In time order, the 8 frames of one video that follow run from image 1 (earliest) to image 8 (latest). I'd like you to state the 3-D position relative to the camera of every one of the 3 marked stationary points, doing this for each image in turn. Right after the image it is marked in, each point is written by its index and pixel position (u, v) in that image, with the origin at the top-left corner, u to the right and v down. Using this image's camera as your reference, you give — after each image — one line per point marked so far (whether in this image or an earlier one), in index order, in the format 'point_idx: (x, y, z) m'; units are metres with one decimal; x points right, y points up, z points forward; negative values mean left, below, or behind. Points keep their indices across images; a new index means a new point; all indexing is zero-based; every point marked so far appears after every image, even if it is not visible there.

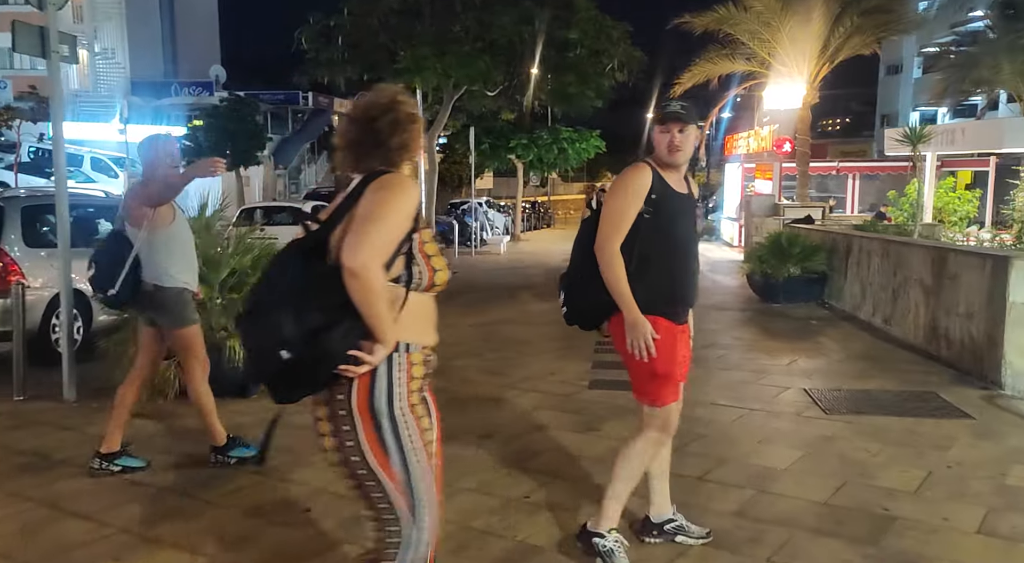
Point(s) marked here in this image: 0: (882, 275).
0: (+4.4, +0.1, +9.9) m
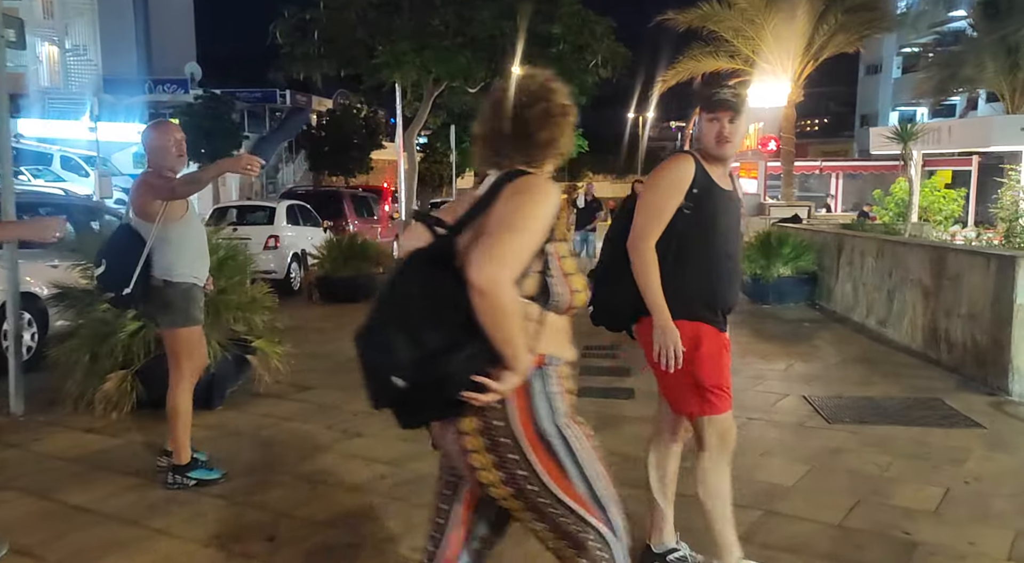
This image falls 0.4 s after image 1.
0: (+4.2, +0.1, +9.6) m
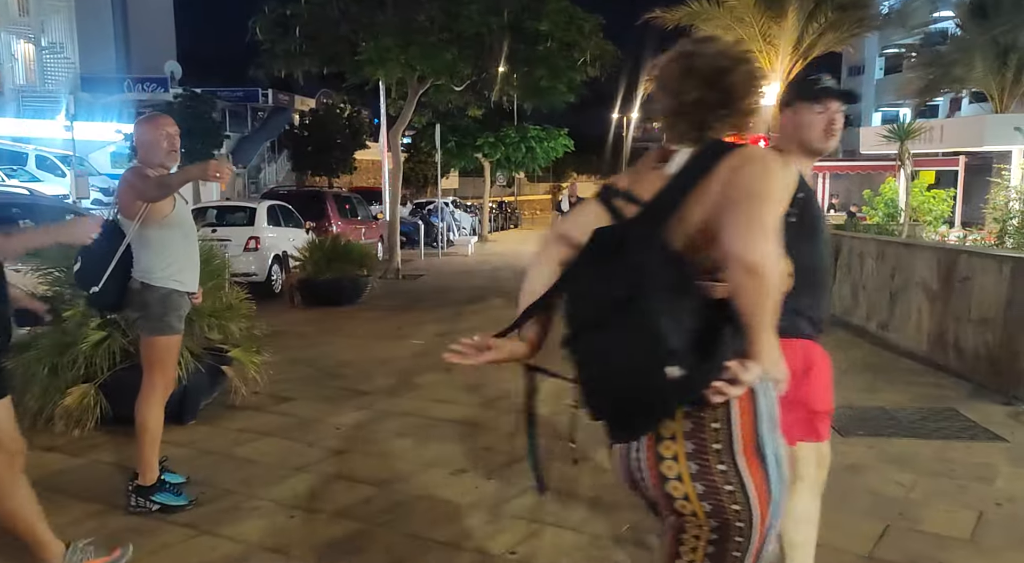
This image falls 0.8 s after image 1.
0: (+4.1, 0.0, +9.3) m
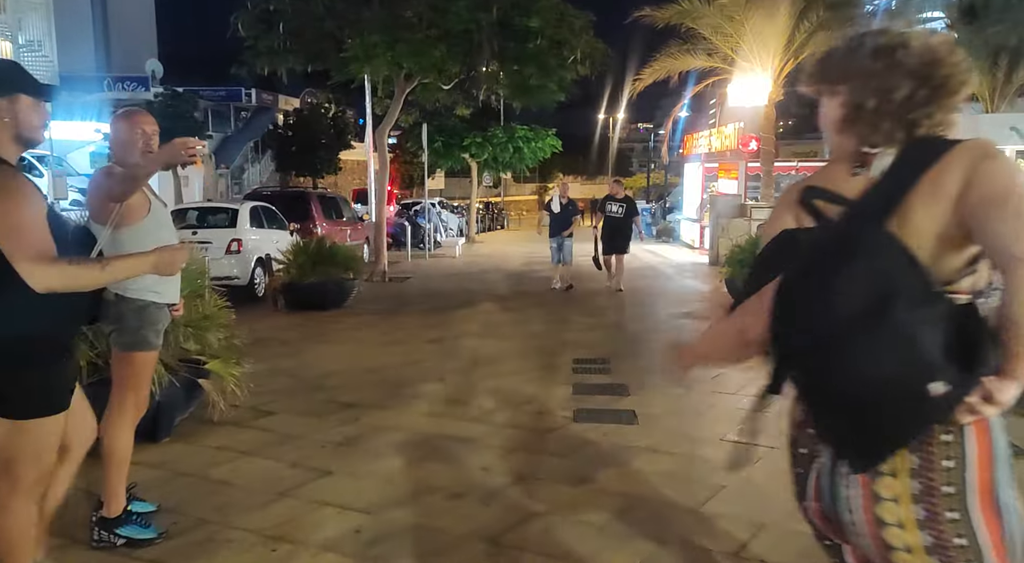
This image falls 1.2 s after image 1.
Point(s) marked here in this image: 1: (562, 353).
0: (+4.0, 0.0, +9.0) m
1: (+0.5, -0.8, +8.8) m
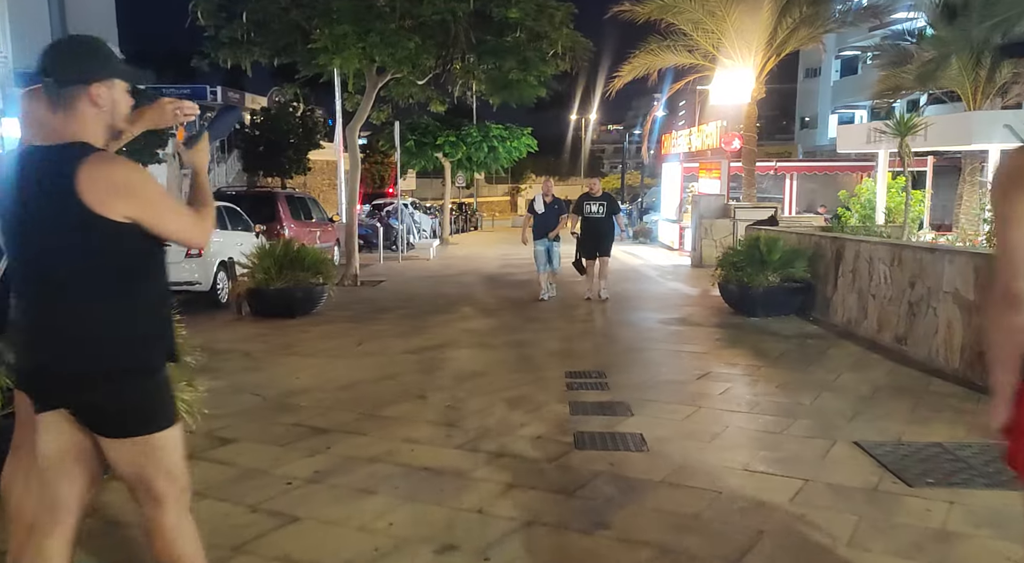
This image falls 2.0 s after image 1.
0: (+3.9, 0.0, +8.4) m
1: (+0.4, -0.8, +8.1) m
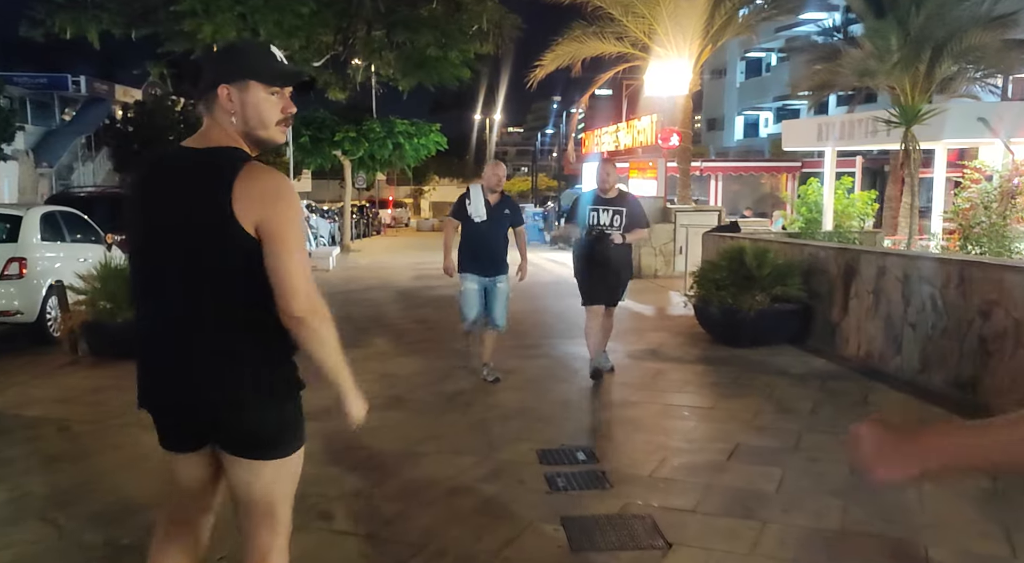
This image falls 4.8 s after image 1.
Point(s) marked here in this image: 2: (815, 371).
0: (+3.4, -0.2, +6.5) m
1: (0.0, -1.1, +5.7) m
2: (+2.7, -0.8, +7.5) m
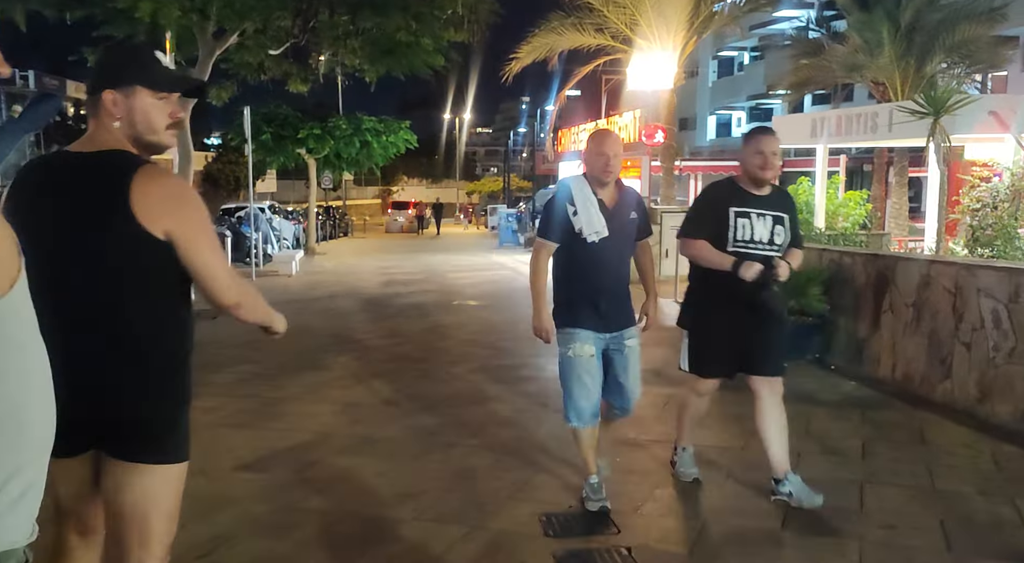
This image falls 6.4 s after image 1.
0: (+3.3, -0.3, +5.5) m
1: (-0.1, -1.2, +4.6) m
2: (+2.6, -0.9, +6.5) m
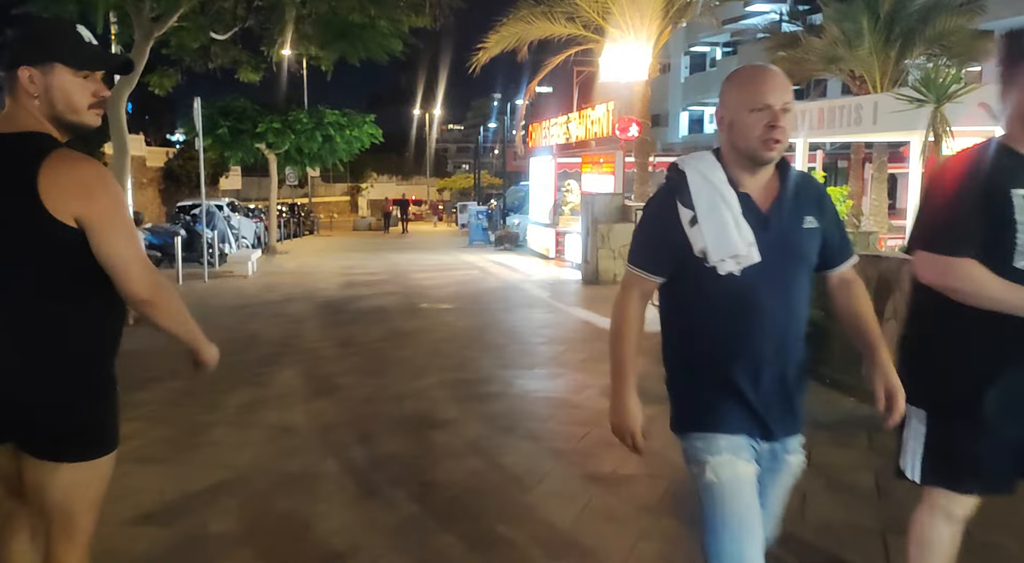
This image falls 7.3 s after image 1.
0: (+3.1, -0.4, +4.8) m
1: (-0.3, -1.2, +3.8) m
2: (+2.4, -0.9, +5.8) m
